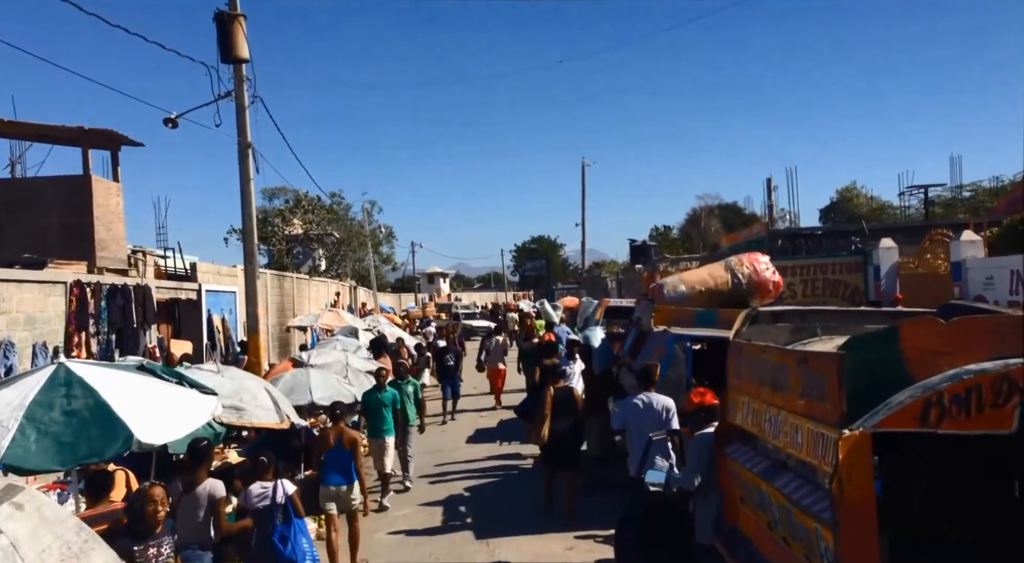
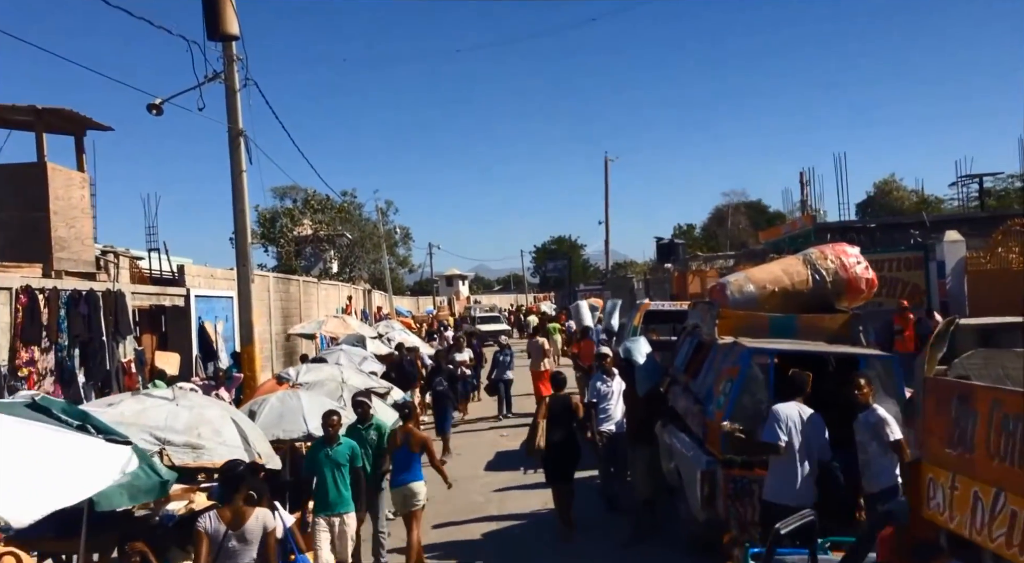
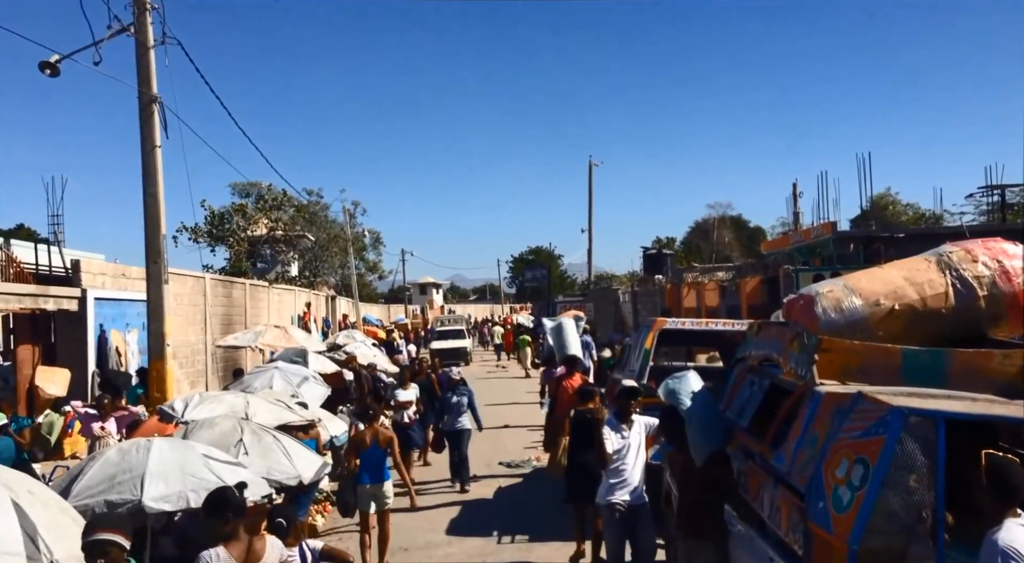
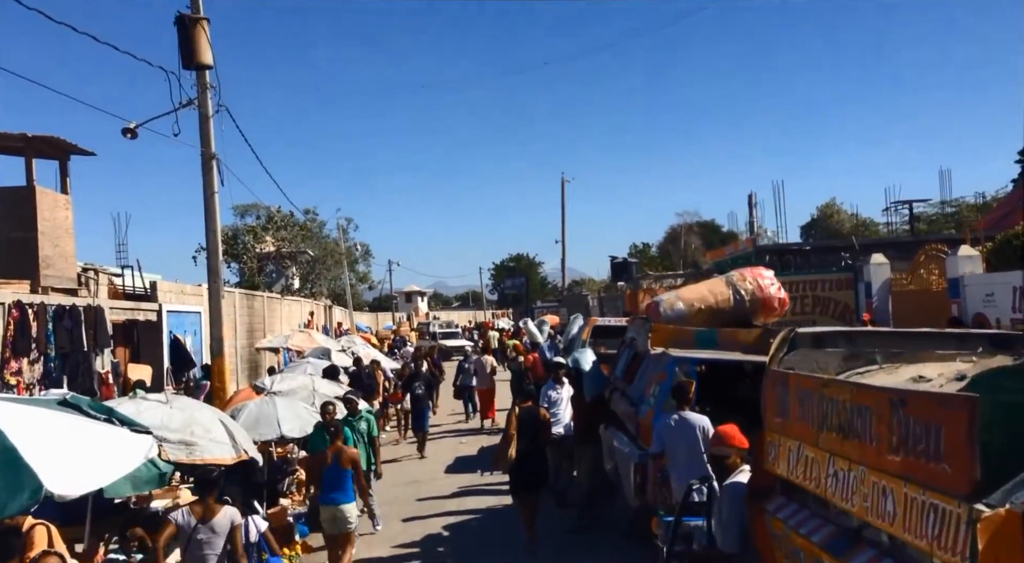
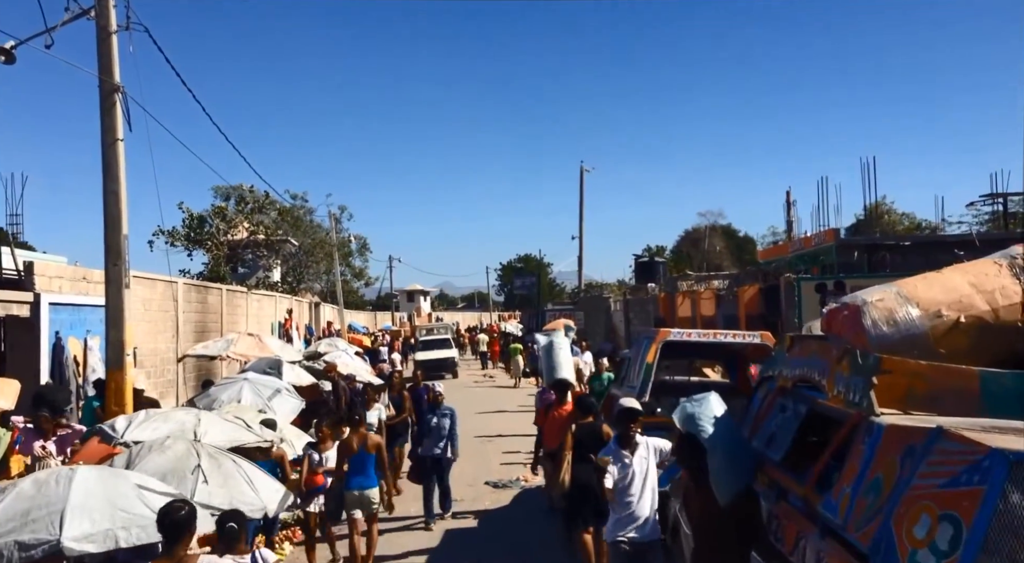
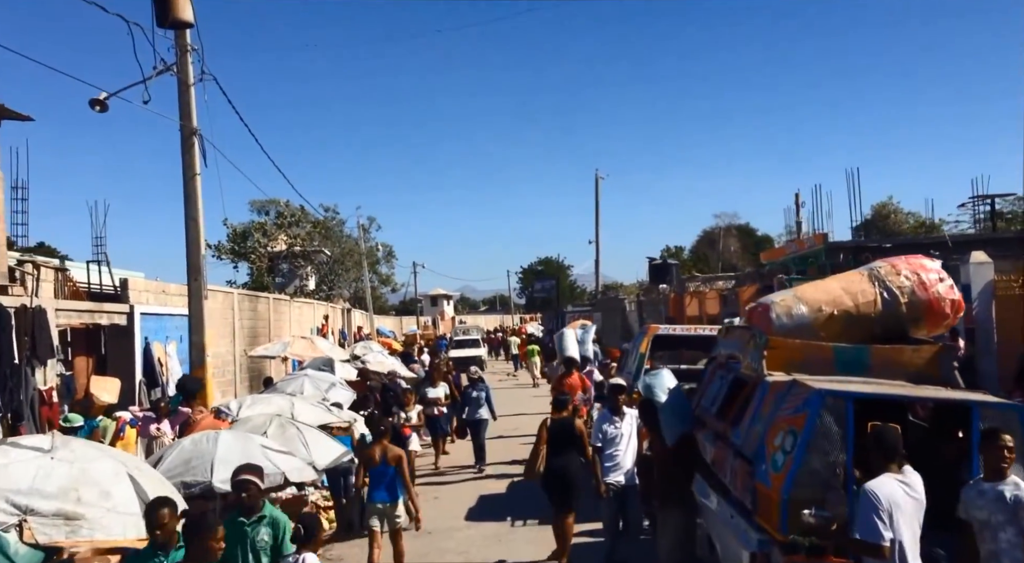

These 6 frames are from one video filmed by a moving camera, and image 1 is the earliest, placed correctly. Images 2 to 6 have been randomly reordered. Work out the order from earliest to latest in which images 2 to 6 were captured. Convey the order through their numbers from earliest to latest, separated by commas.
4, 2, 6, 3, 5
